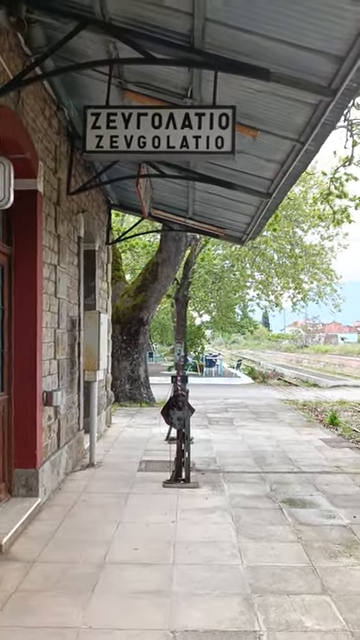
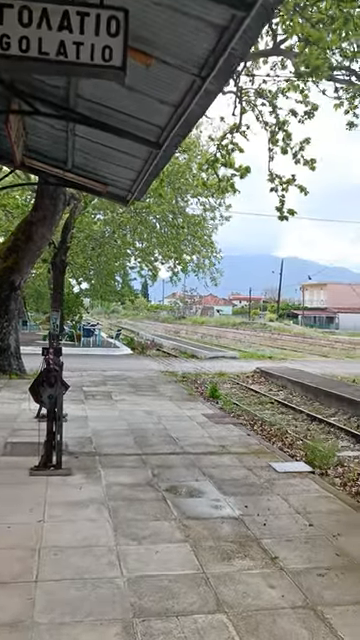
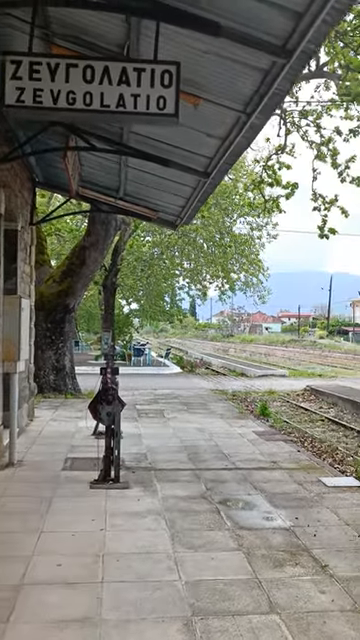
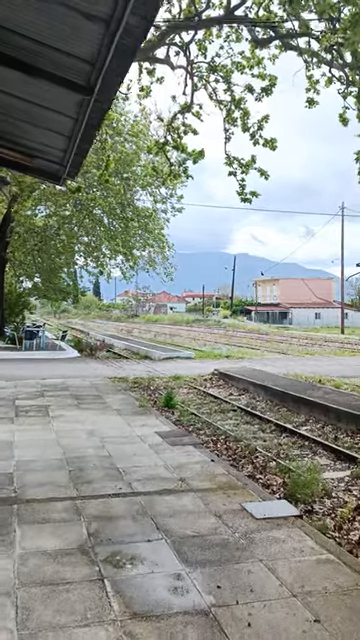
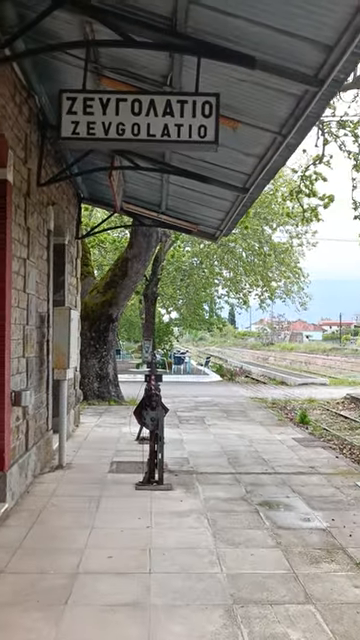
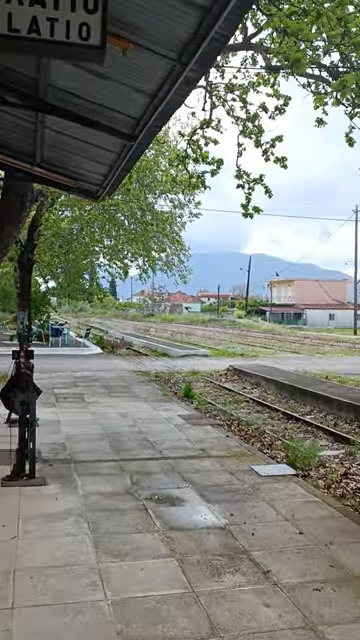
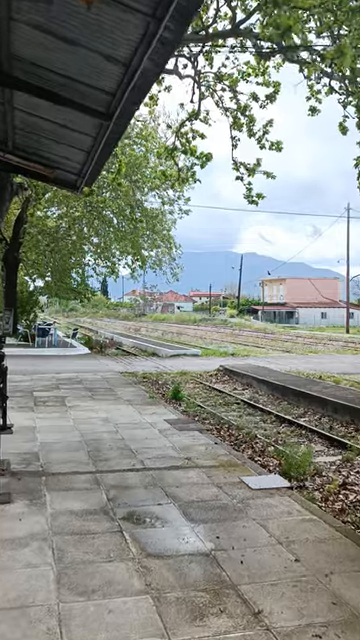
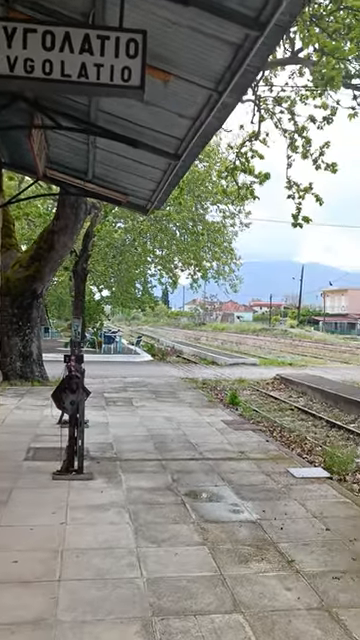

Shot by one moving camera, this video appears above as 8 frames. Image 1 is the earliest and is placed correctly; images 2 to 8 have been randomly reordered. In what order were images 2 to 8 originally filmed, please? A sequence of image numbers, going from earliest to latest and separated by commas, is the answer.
5, 3, 8, 2, 6, 7, 4
